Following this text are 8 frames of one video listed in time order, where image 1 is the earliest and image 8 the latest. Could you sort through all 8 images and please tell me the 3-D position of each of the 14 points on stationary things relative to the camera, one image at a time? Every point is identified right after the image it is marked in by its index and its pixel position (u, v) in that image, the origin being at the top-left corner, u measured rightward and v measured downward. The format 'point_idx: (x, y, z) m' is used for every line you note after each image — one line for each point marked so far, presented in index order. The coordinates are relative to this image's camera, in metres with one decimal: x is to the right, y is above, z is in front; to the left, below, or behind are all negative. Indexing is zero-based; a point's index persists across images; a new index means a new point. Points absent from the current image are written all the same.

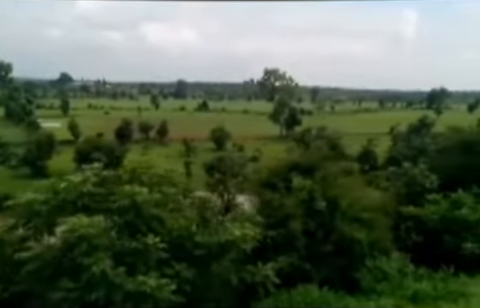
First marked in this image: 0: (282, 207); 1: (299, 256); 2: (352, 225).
0: (+0.4, -0.5, +4.6) m
1: (+0.5, -0.9, +4.3) m
2: (+1.0, -0.6, +4.4) m
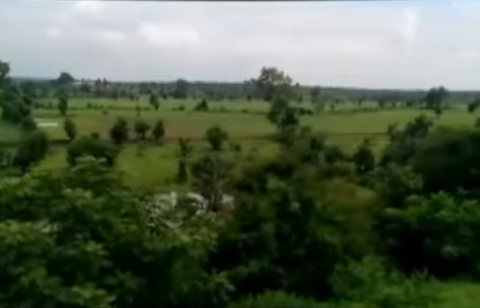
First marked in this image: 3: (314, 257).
0: (+0.1, -0.5, +4.5) m
1: (+0.3, -0.9, +4.2) m
2: (+0.8, -0.6, +4.3) m
3: (+0.7, -0.9, +4.1) m
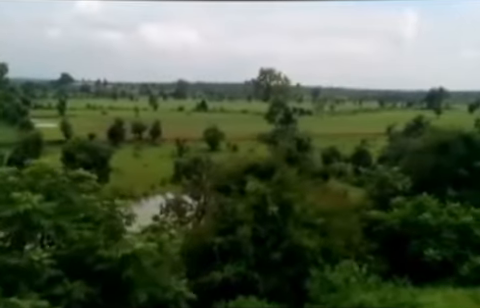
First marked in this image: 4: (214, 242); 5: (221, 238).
0: (-0.1, -0.5, +4.4) m
1: (+0.1, -0.9, +4.1) m
2: (+0.6, -0.7, +4.2) m
3: (+0.5, -0.9, +4.0) m
4: (-0.2, -0.8, +4.2) m
5: (-0.2, -0.7, +4.2) m
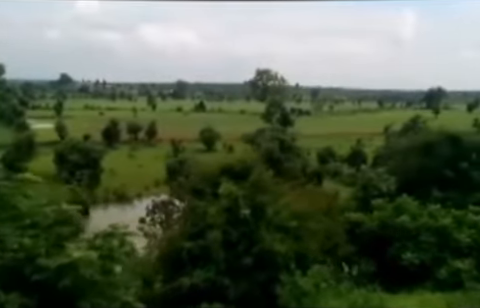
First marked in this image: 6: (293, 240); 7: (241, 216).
0: (-0.3, -0.5, +4.3) m
1: (-0.2, -0.9, +3.9) m
2: (+0.3, -0.7, +4.1) m
3: (+0.2, -0.9, +3.9) m
4: (-0.5, -0.8, +4.1) m
5: (-0.4, -0.7, +4.1) m
6: (+0.4, -0.7, +4.1) m
7: (0.0, -0.5, +4.2) m
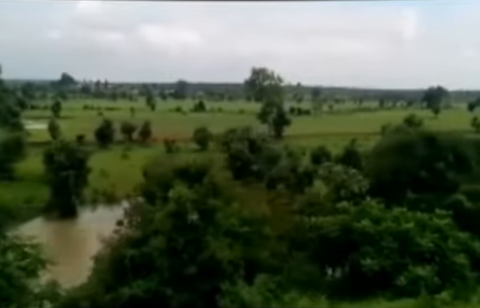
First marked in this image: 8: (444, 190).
0: (-0.7, -0.5, +4.1) m
1: (-0.6, -0.9, +3.7) m
2: (-0.1, -0.7, +3.9) m
3: (-0.2, -0.9, +3.7) m
4: (-0.9, -0.8, +3.9) m
5: (-0.8, -0.7, +3.9) m
6: (0.0, -0.7, +3.9) m
7: (-0.4, -0.5, +4.0) m
8: (+2.7, -0.5, +6.8) m
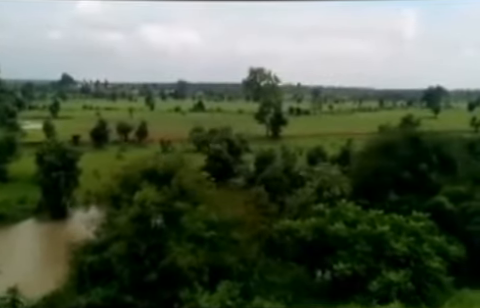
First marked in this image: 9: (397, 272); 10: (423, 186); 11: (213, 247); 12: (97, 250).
0: (-1.0, -0.6, +3.9) m
1: (-0.8, -1.0, +3.6) m
2: (-0.4, -0.7, +3.8) m
3: (-0.4, -0.9, +3.6) m
4: (-1.2, -0.8, +3.8) m
5: (-1.1, -0.8, +3.8) m
6: (-0.2, -0.7, +3.8) m
7: (-0.6, -0.5, +3.8) m
8: (+2.5, -0.5, +6.7) m
9: (+1.3, -0.9, +4.0) m
10: (+2.4, -0.4, +6.6) m
11: (-0.2, -0.7, +3.9) m
12: (-1.1, -0.7, +3.9) m
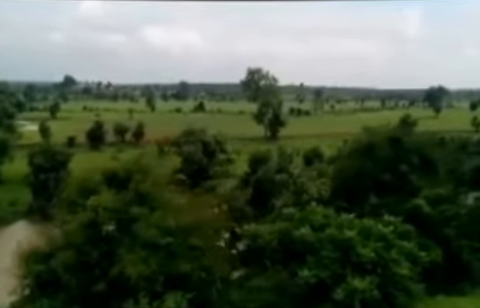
0: (-1.3, -0.6, +3.8) m
1: (-1.1, -1.0, +3.4) m
2: (-0.7, -0.7, +3.6) m
3: (-0.7, -0.9, +3.4) m
4: (-1.5, -0.8, +3.6) m
5: (-1.4, -0.8, +3.6) m
6: (-0.6, -0.8, +3.6) m
7: (-1.0, -0.6, +3.7) m
8: (+2.2, -0.5, +6.5) m
9: (+0.9, -1.0, +3.9) m
10: (+2.1, -0.4, +6.4) m
11: (-0.5, -0.7, +3.7) m
12: (-1.4, -0.8, +3.7) m
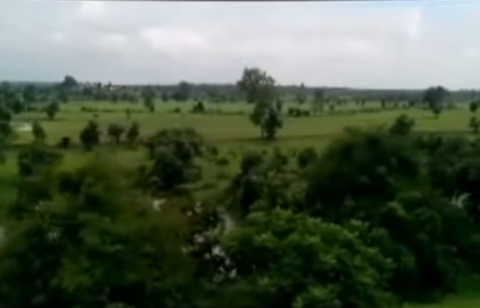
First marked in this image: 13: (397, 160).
0: (-1.6, -0.6, +3.6) m
1: (-1.5, -1.0, +3.2) m
2: (-1.0, -0.7, +3.4) m
3: (-1.1, -1.0, +3.2) m
4: (-1.8, -0.8, +3.4) m
5: (-1.7, -0.8, +3.4) m
6: (-0.9, -0.8, +3.4) m
7: (-1.3, -0.6, +3.5) m
8: (+1.8, -0.5, +6.3) m
9: (+0.6, -1.0, +3.7) m
10: (+1.8, -0.4, +6.3) m
11: (-0.8, -0.7, +3.5) m
12: (-1.7, -0.8, +3.5) m
13: (+2.0, -0.1, +6.5) m
